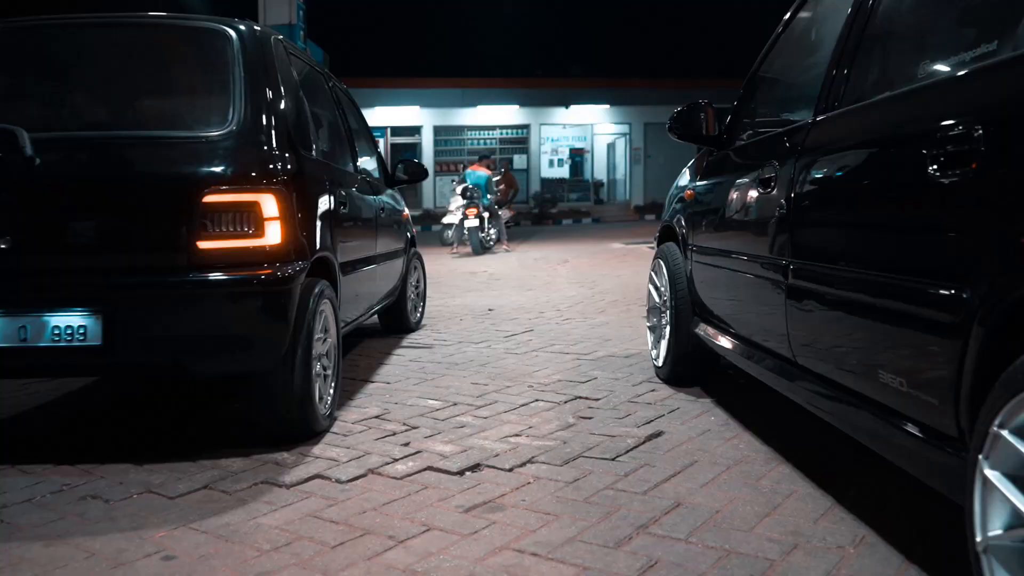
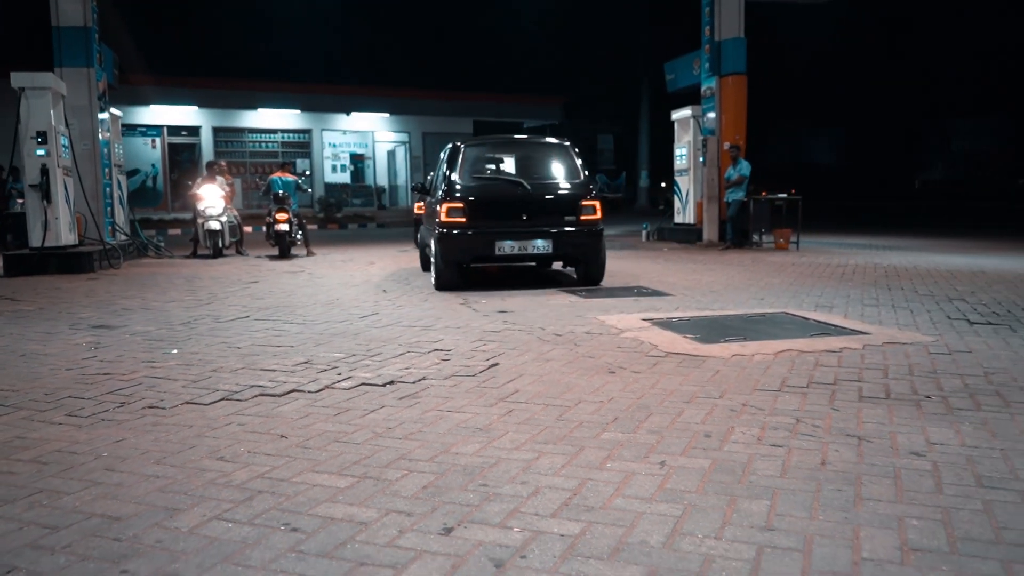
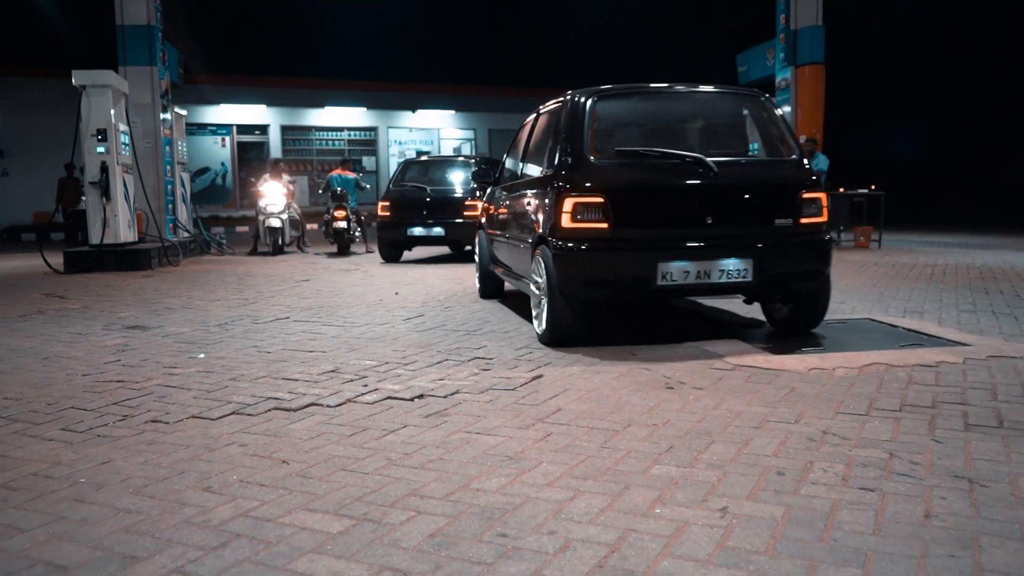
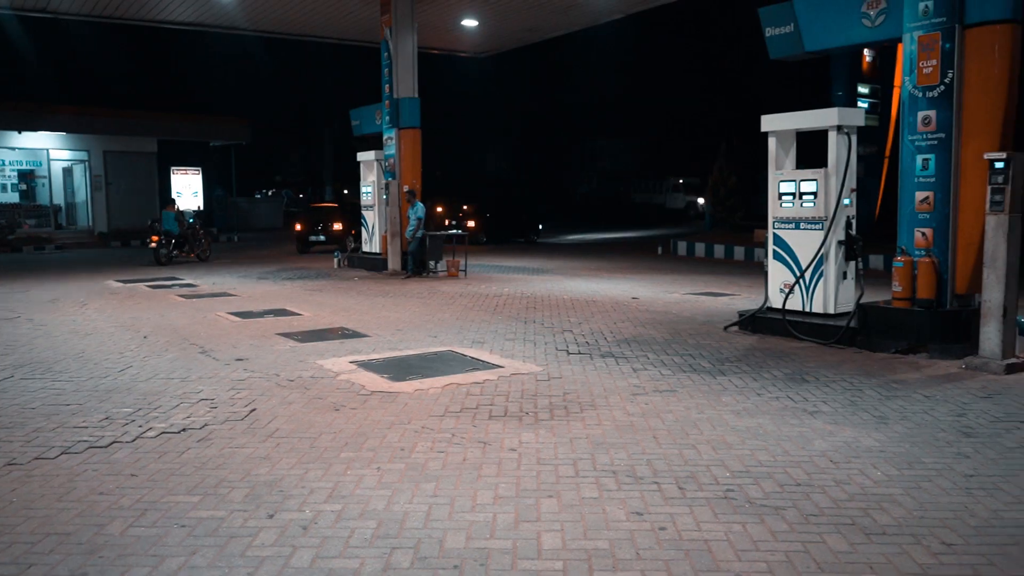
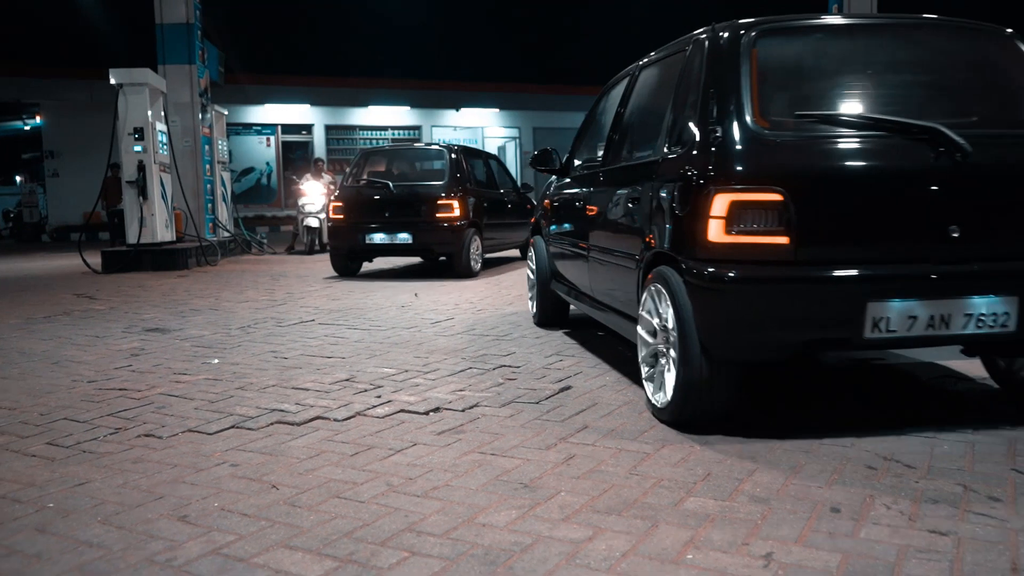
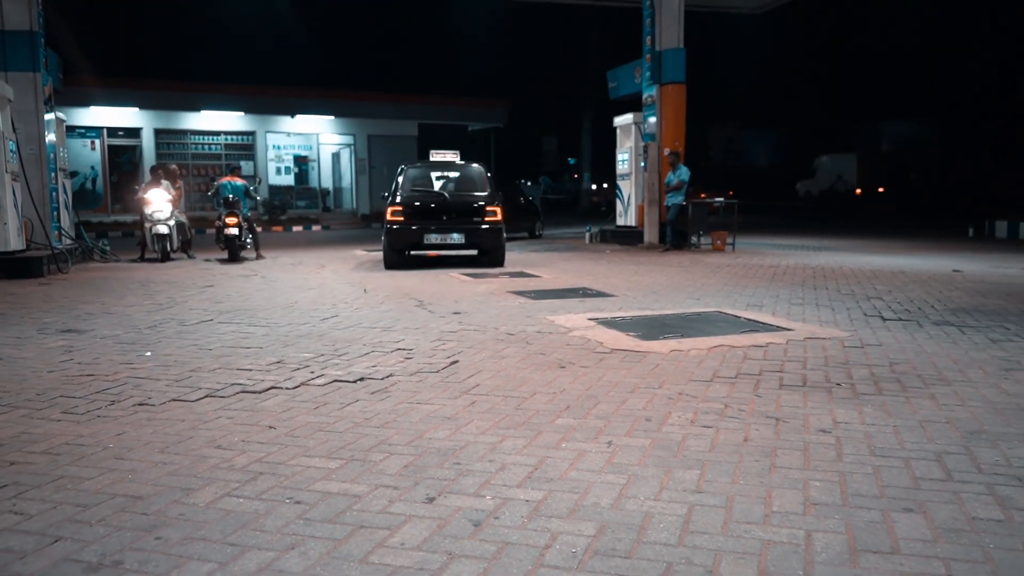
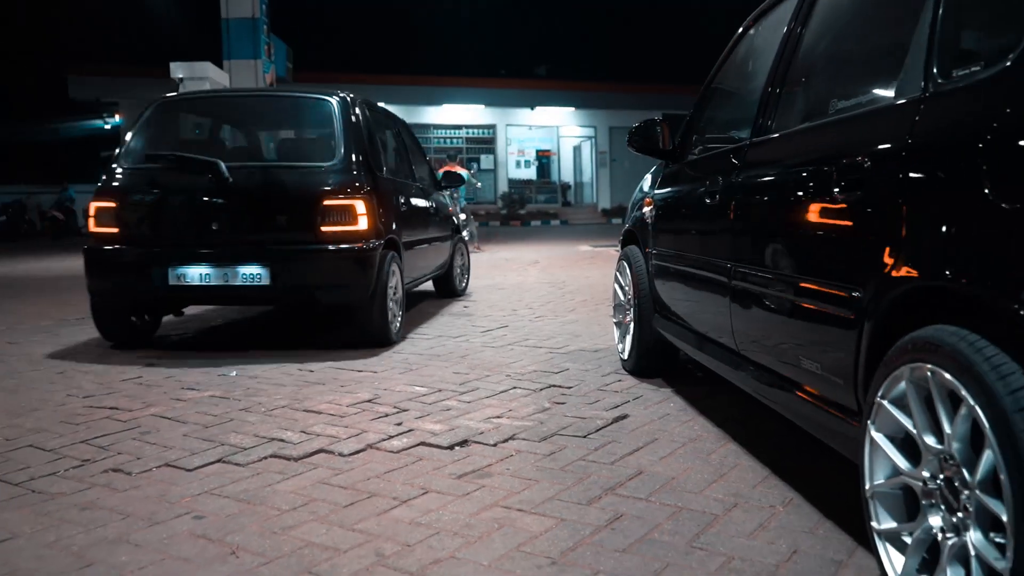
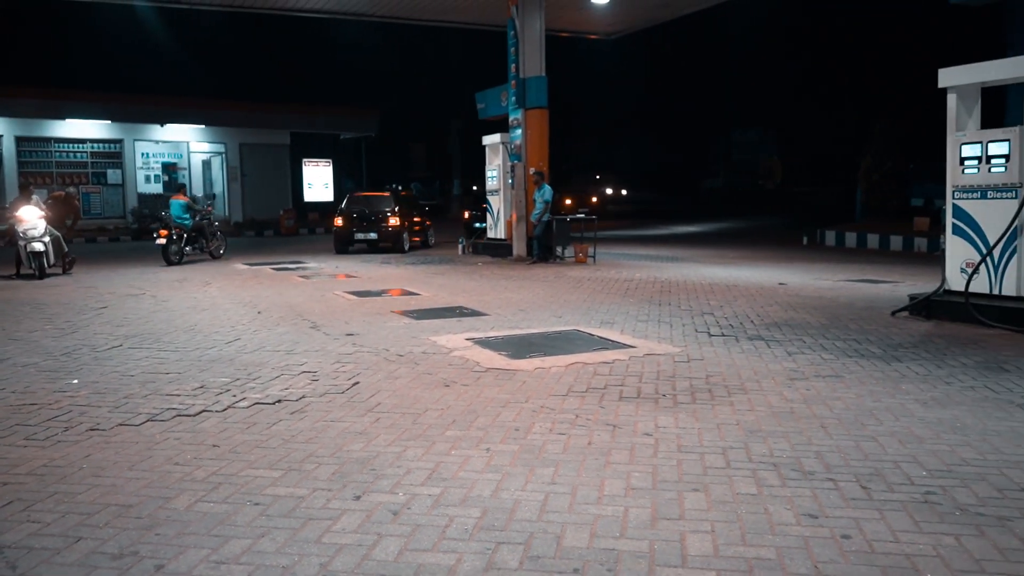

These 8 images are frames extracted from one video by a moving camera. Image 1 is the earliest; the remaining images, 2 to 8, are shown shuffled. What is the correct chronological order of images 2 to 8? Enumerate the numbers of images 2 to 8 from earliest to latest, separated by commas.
7, 5, 3, 2, 6, 8, 4
